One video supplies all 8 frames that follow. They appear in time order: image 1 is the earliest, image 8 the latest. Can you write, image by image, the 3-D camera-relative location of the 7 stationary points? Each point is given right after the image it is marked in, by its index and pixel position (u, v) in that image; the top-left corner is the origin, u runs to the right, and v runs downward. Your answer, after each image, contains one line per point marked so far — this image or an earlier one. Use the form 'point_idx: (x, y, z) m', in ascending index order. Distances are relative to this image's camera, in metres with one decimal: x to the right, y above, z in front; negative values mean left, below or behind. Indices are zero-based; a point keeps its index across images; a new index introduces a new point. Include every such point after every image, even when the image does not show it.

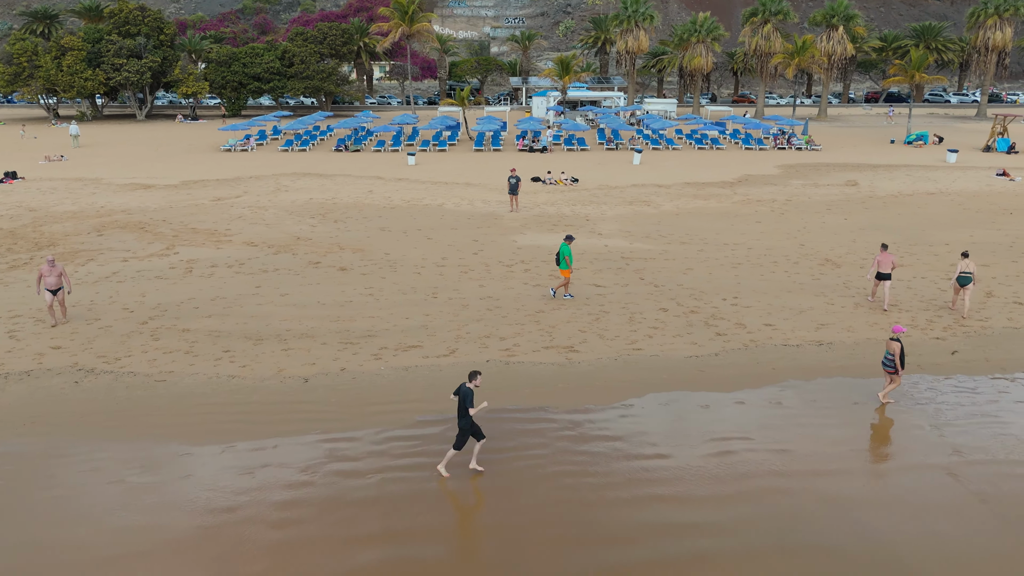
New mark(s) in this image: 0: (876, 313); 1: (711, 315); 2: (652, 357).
0: (+5.8, -0.4, +11.7) m
1: (+3.2, -0.4, +11.5) m
2: (+1.9, -1.0, +10.0) m
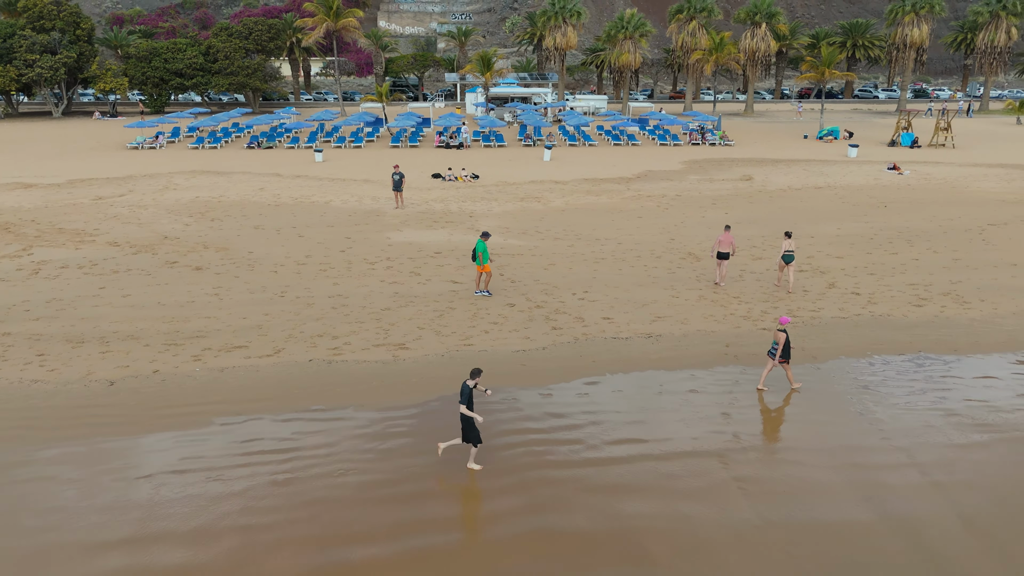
0: (+3.3, -0.3, +11.9) m
1: (+0.7, -0.3, +11.6) m
2: (-0.5, -0.9, +10.1) m
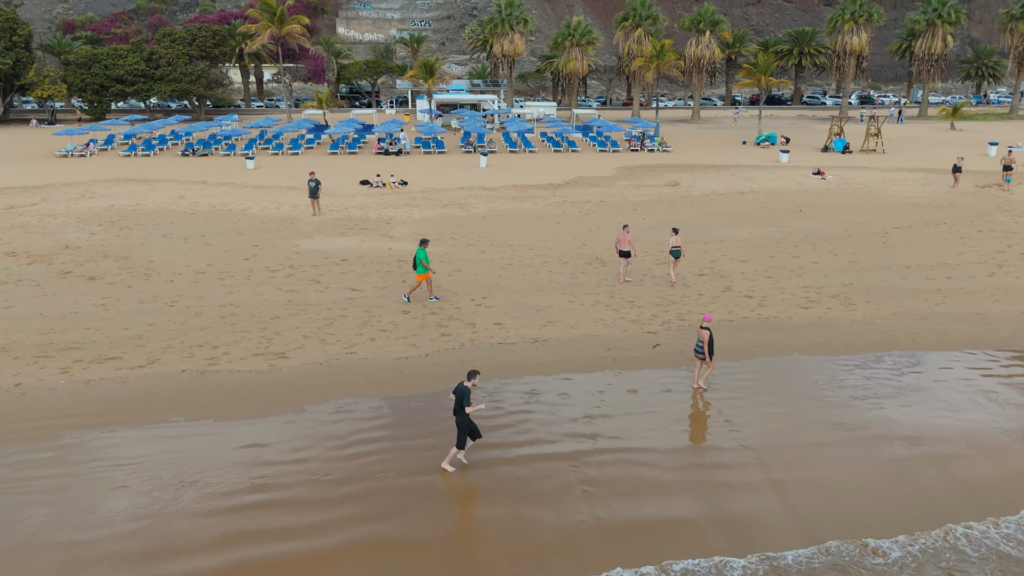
0: (+1.6, -0.4, +12.0) m
1: (-1.0, -0.4, +11.6) m
2: (-2.1, -1.0, +10.0) m
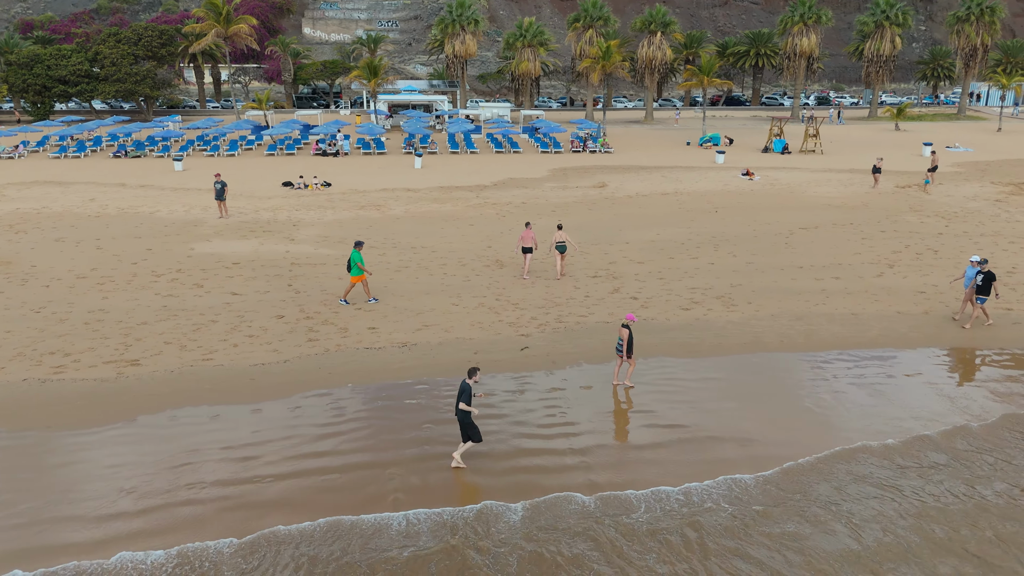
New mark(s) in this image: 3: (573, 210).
0: (-0.4, -0.4, +11.9) m
1: (-3.0, -0.5, +11.4) m
2: (-4.0, -1.1, +9.8) m
3: (+1.7, +2.1, +19.8) m
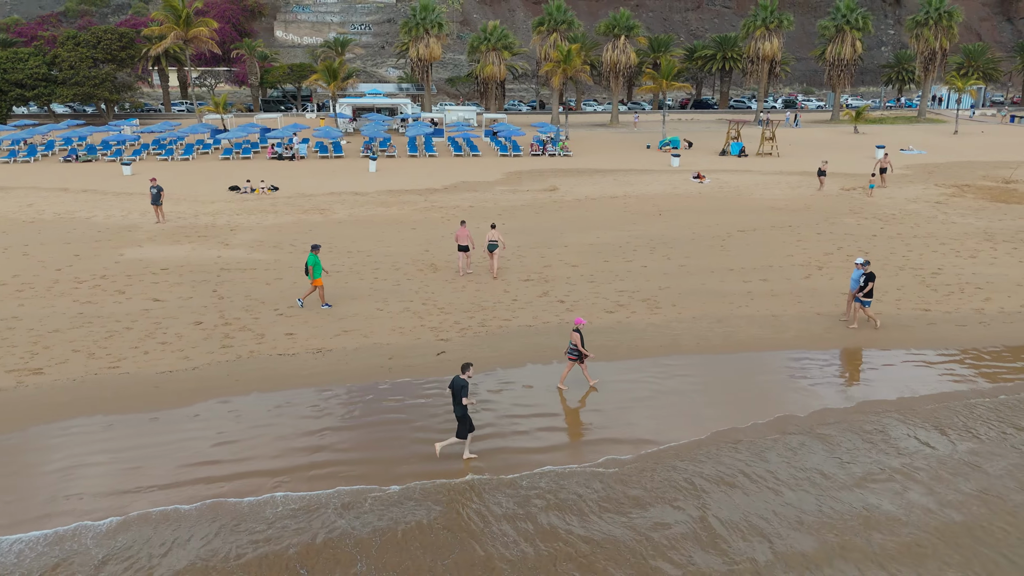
0: (-1.7, -0.5, +11.8) m
1: (-4.2, -0.6, +11.3) m
2: (-5.2, -1.2, +9.7) m
3: (+0.2, +2.0, +19.8) m
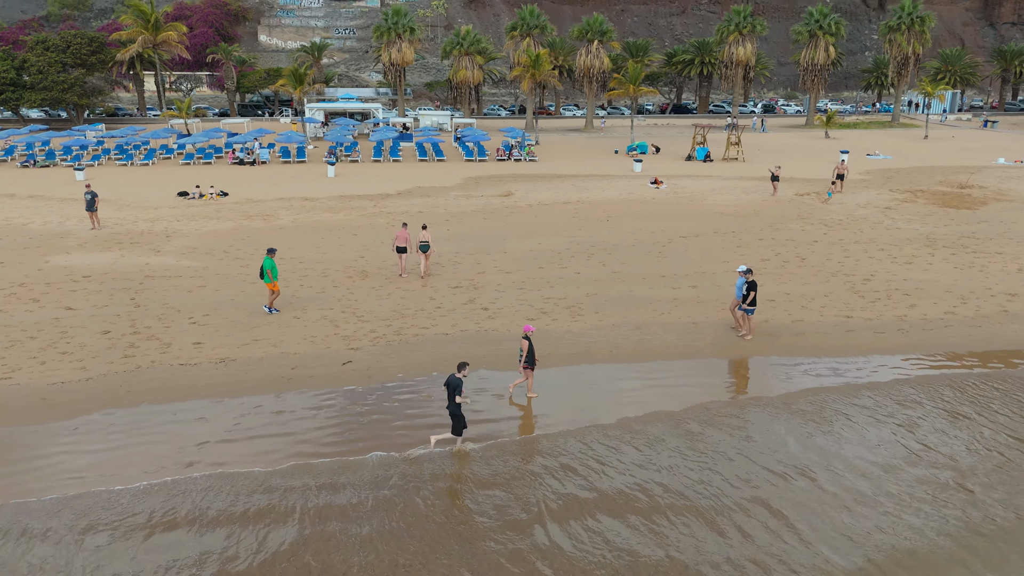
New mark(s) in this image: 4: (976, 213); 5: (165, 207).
0: (-3.0, -0.6, +11.7) m
1: (-5.5, -0.7, +11.1) m
2: (-6.5, -1.3, +9.5) m
3: (-1.2, +1.9, +19.7) m
4: (+12.7, +2.1, +19.8) m
5: (-9.5, +2.2, +19.8) m
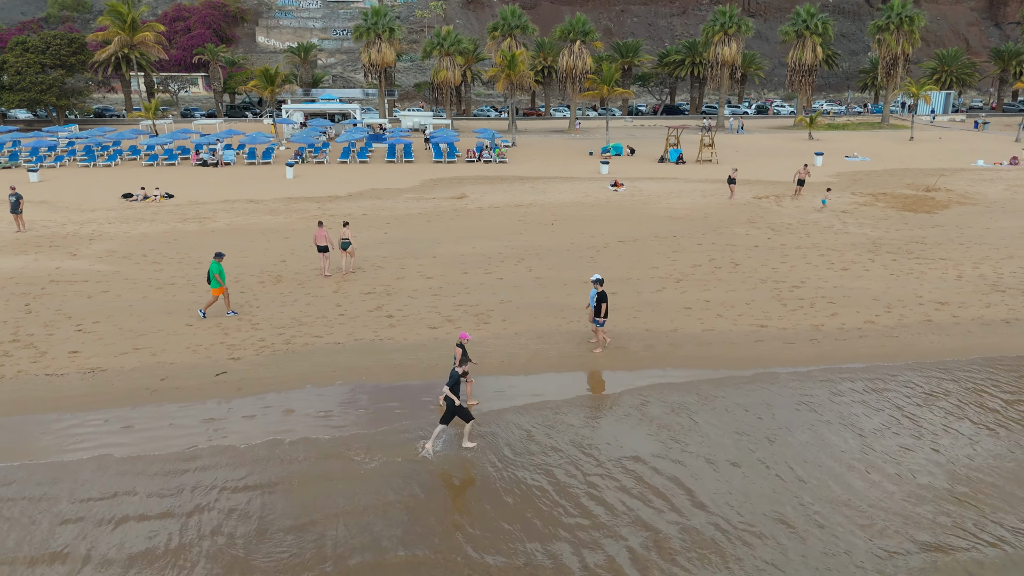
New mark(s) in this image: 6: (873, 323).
0: (-4.6, -0.7, +11.2) m
1: (-7.1, -0.8, +10.7) m
2: (-8.1, -1.4, +9.1) m
3: (-2.7, +1.8, +19.2) m
4: (+11.2, +1.9, +19.2) m
5: (-10.9, +2.1, +19.5) m
6: (+5.7, -0.6, +11.6) m
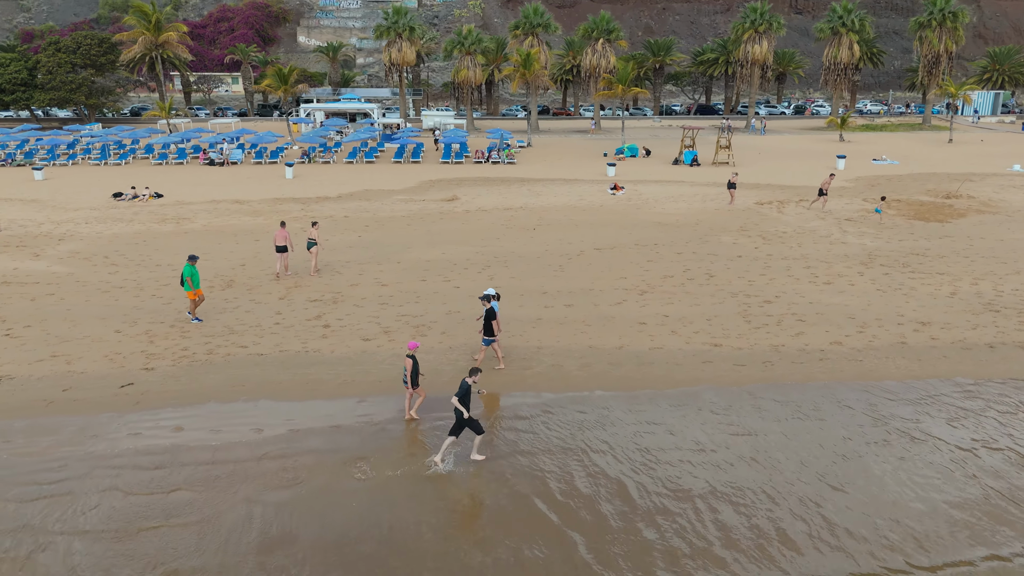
0: (-5.5, -0.8, +10.9) m
1: (-8.1, -0.9, +10.5) m
2: (-9.2, -1.4, +9.0) m
3: (-3.2, +1.6, +18.7) m
4: (+10.7, +1.5, +17.9) m
5: (-11.4, +2.1, +19.5) m
6: (+4.8, -0.8, +10.6) m
